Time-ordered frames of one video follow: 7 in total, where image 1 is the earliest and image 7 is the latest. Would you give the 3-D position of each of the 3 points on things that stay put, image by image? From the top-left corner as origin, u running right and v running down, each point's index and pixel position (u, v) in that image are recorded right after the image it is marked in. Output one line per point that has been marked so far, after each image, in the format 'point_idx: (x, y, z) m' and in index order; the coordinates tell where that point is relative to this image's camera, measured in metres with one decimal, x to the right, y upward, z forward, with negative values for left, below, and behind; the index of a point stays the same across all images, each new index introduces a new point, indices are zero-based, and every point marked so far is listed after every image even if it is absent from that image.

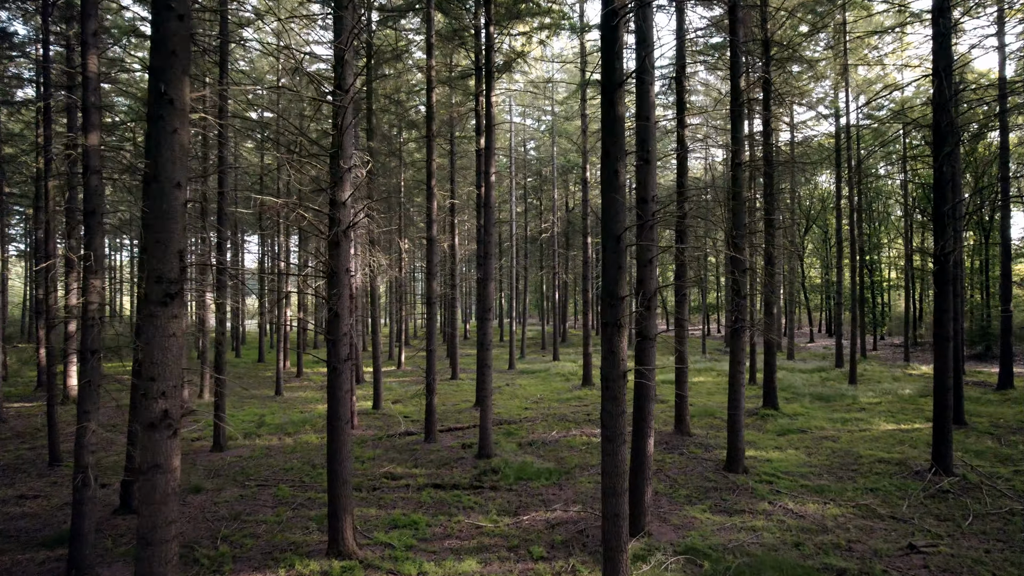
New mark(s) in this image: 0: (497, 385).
0: (-0.5, -3.3, +16.5) m
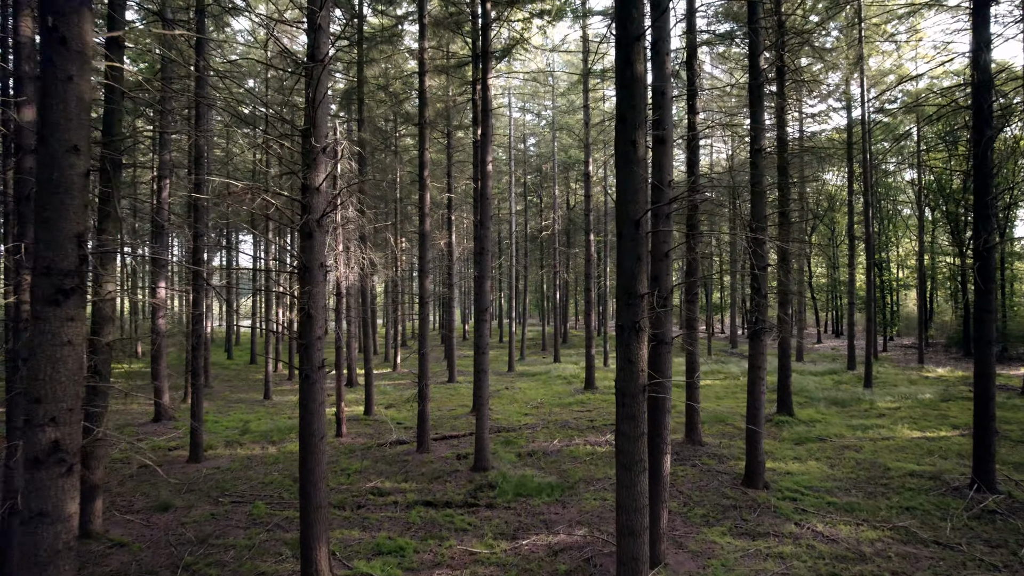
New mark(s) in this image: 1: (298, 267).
0: (-0.5, -3.3, +15.8) m
1: (-2.2, +0.2, +4.9) m
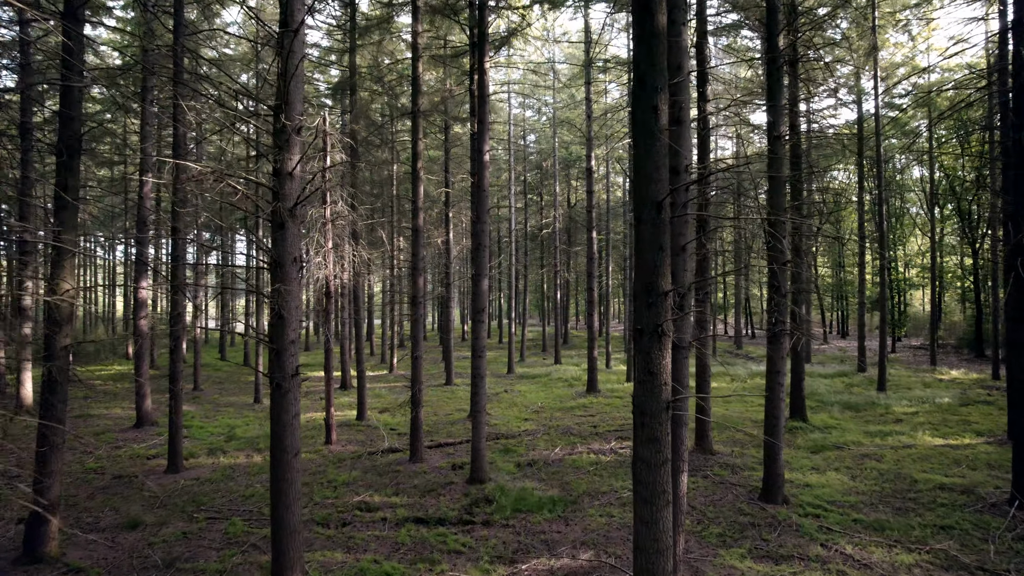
0: (-0.6, -3.3, +15.2) m
1: (-2.2, +0.2, +4.4) m
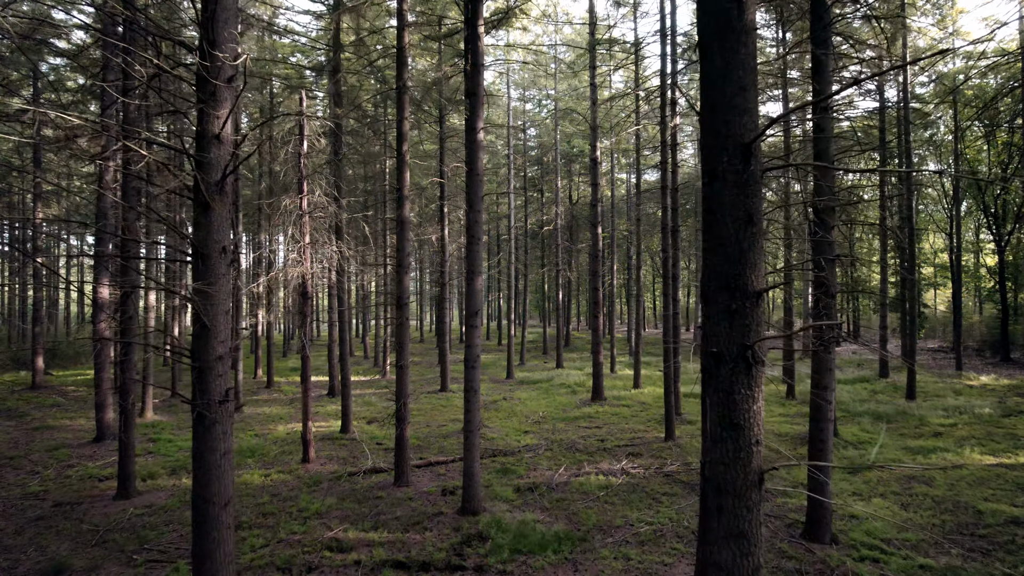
0: (-0.6, -3.3, +14.2) m
1: (-2.2, +0.2, +3.3) m
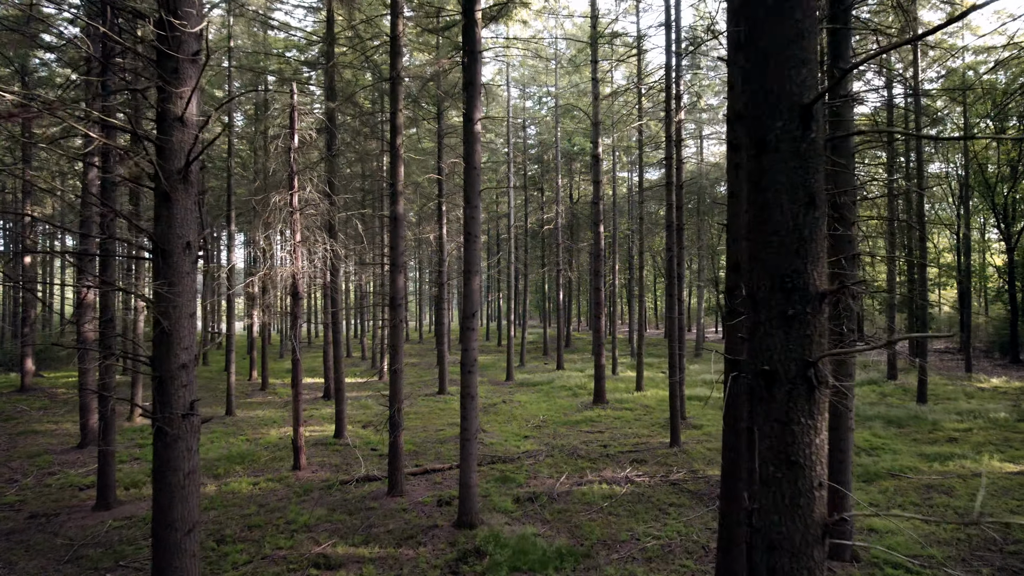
0: (-0.6, -3.3, +13.9) m
1: (-2.3, +0.2, +3.0) m
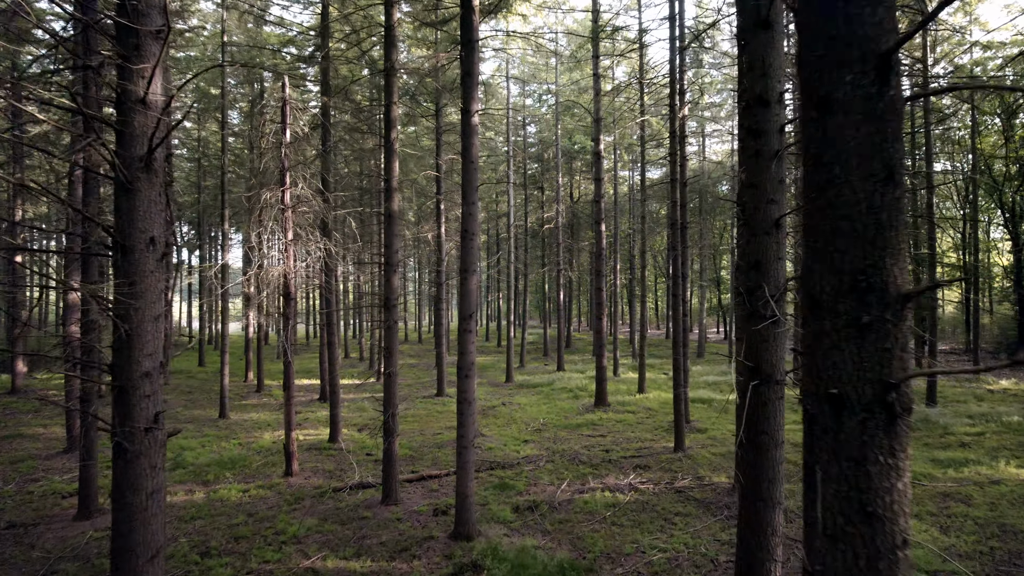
0: (-0.6, -3.3, +13.6) m
1: (-2.3, +0.2, +2.7) m
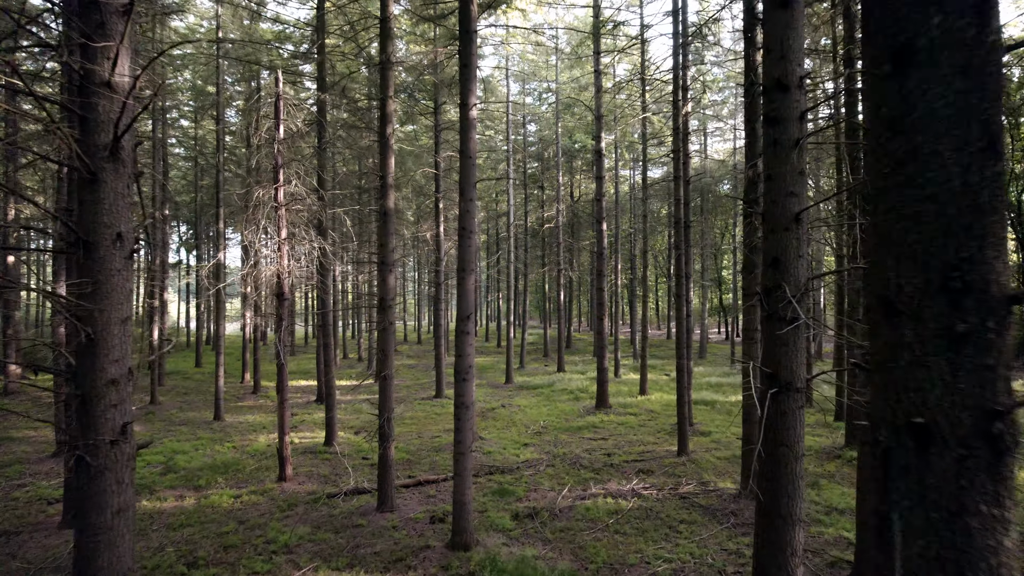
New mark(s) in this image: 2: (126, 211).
0: (-0.6, -3.3, +13.4) m
1: (-2.3, +0.2, +2.5) m
2: (-2.1, +0.4, +2.5) m
